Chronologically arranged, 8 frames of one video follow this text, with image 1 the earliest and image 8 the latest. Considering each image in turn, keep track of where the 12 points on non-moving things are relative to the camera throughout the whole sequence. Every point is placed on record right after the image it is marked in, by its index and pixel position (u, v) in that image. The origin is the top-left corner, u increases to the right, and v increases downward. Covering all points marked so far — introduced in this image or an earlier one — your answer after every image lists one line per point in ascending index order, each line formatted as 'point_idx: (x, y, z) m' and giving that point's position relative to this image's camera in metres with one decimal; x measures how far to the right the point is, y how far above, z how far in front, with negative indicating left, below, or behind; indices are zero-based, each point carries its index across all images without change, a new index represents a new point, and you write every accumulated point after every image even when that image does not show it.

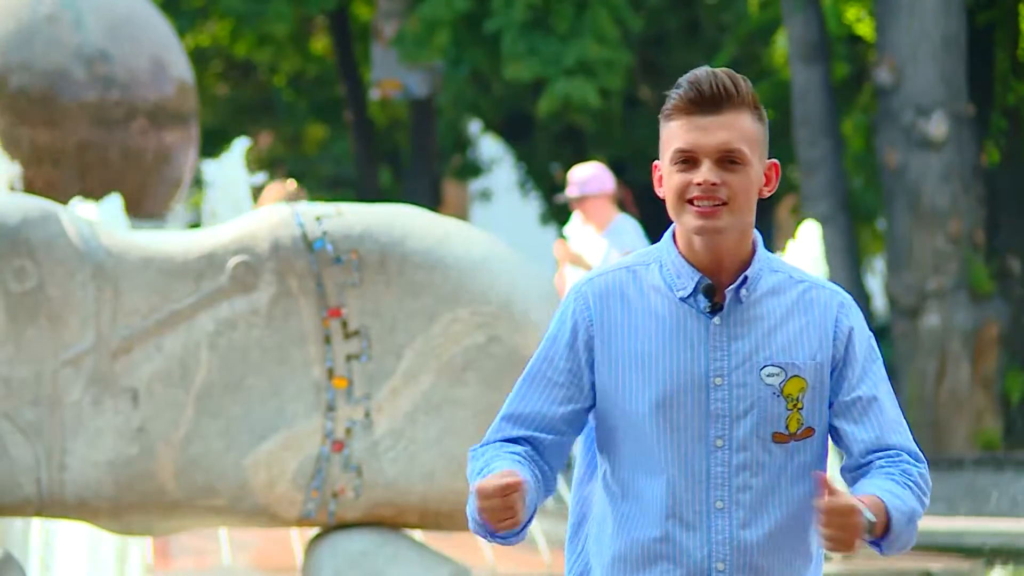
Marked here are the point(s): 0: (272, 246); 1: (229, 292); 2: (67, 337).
0: (-0.6, +0.1, +4.8) m
1: (-0.7, 0.0, +4.8) m
2: (-1.1, -0.1, +4.7) m
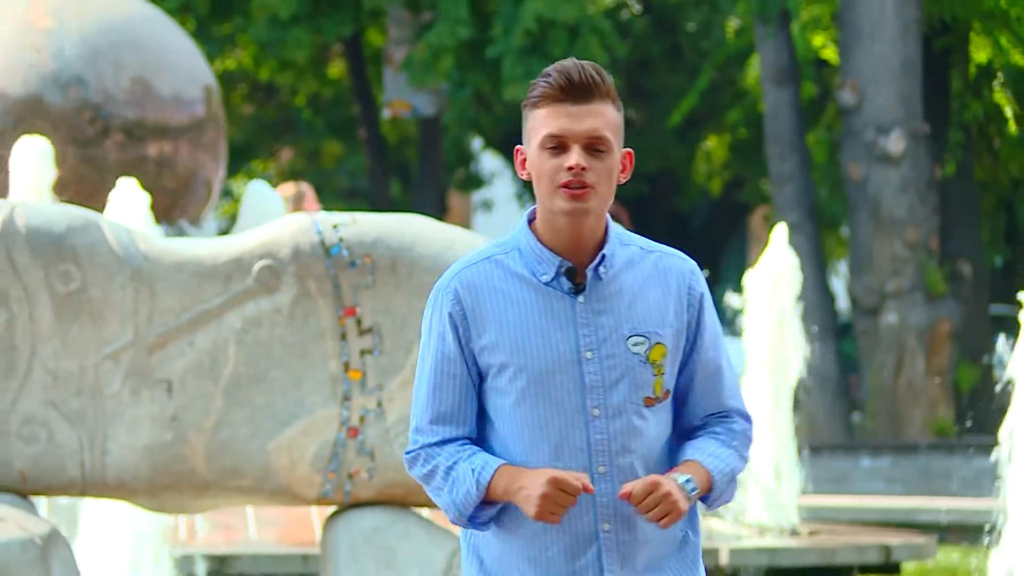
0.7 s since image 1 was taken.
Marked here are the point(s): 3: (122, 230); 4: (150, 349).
0: (-0.6, +0.1, +5.3) m
1: (-0.7, 0.0, +5.3) m
2: (-1.1, -0.1, +5.2) m
3: (-1.1, +0.2, +5.3) m
4: (-1.0, -0.2, +5.2) m
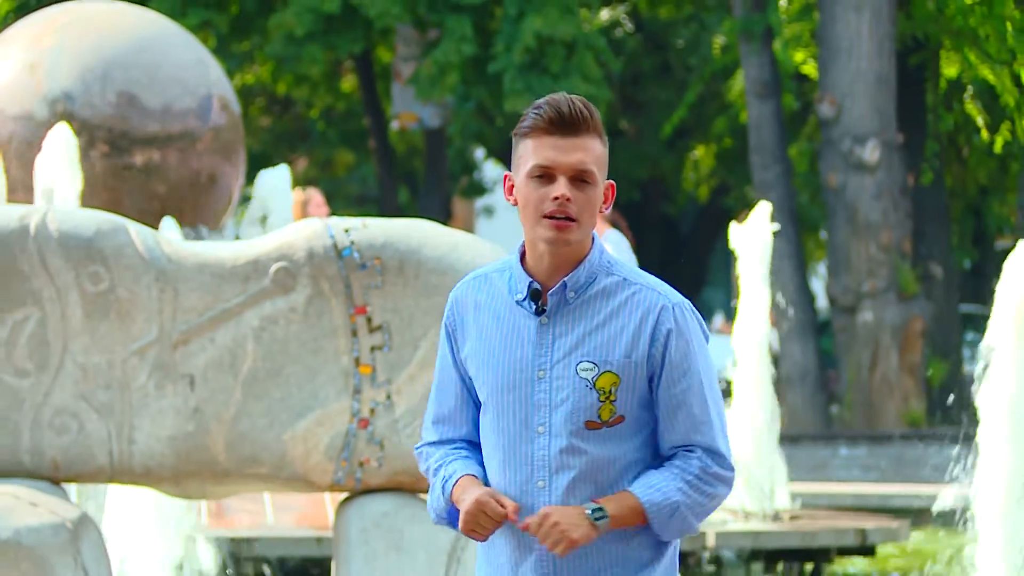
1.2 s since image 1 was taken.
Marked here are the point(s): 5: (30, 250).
0: (-0.6, +0.1, +5.6) m
1: (-0.7, 0.0, +5.6) m
2: (-1.1, -0.1, +5.6) m
3: (-1.1, +0.2, +5.7) m
4: (-1.0, -0.2, +5.6) m
5: (-1.4, +0.1, +5.5) m
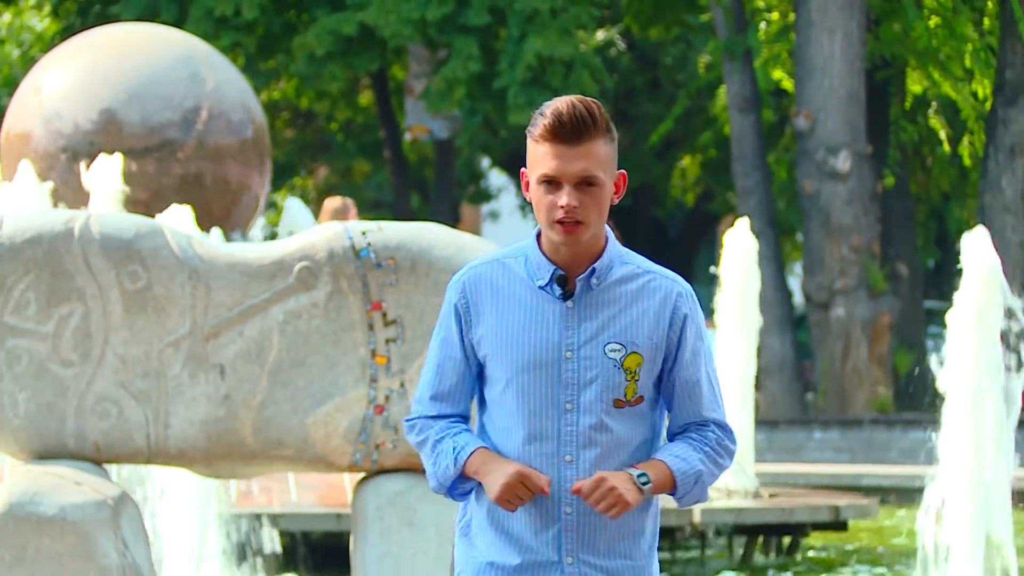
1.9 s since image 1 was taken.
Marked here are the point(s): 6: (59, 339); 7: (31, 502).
0: (-0.6, +0.1, +6.2) m
1: (-0.7, 0.0, +6.1) m
2: (-1.1, -0.1, +6.1) m
3: (-1.1, +0.2, +6.2) m
4: (-1.0, -0.2, +6.1) m
5: (-1.4, +0.1, +6.1) m
6: (-1.5, -0.2, +6.1) m
7: (-1.5, -0.7, +6.0) m
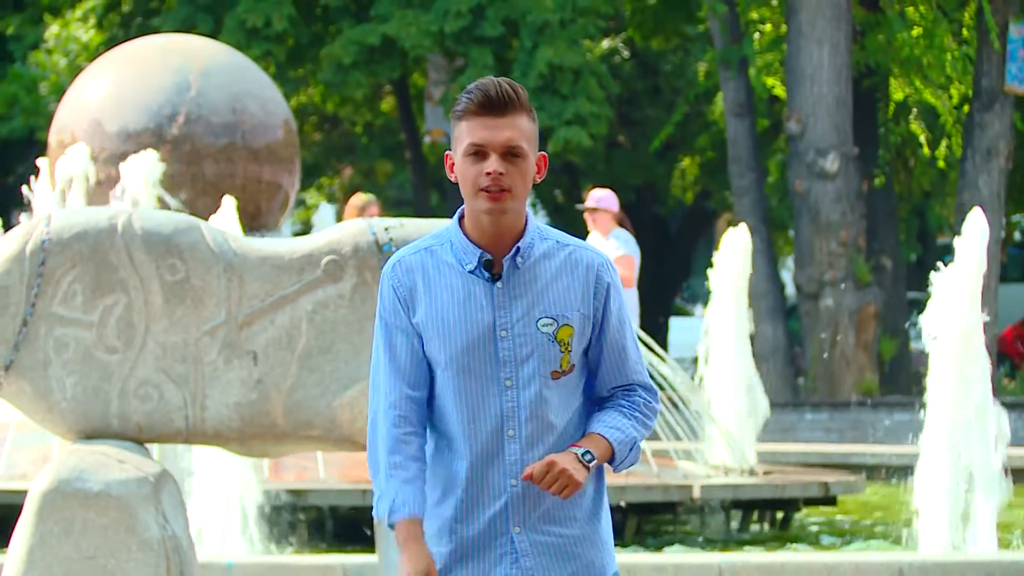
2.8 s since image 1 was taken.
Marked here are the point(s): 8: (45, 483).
0: (-0.6, +0.1, +6.6) m
1: (-0.7, 0.0, +6.6) m
2: (-1.1, -0.1, +6.6) m
3: (-1.0, +0.2, +6.7) m
4: (-1.0, -0.1, +6.6) m
5: (-1.4, +0.2, +6.5) m
6: (-1.4, -0.1, +6.6) m
7: (-1.5, -0.7, +6.5) m
8: (-1.6, -0.7, +6.5) m
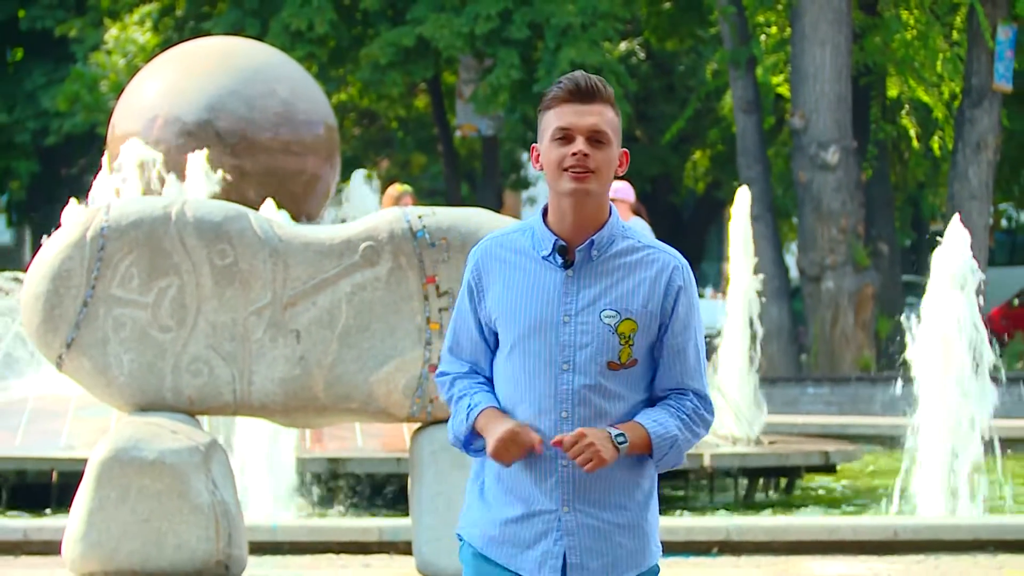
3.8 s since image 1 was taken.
0: (-0.5, +0.2, +7.2) m
1: (-0.6, +0.1, +7.1) m
2: (-1.0, 0.0, +7.1) m
3: (-0.9, +0.3, +7.2) m
4: (-0.9, -0.1, +7.1) m
5: (-1.3, +0.2, +7.1) m
6: (-1.3, -0.1, +7.1) m
7: (-1.4, -0.6, +7.0) m
8: (-1.5, -0.6, +7.0) m
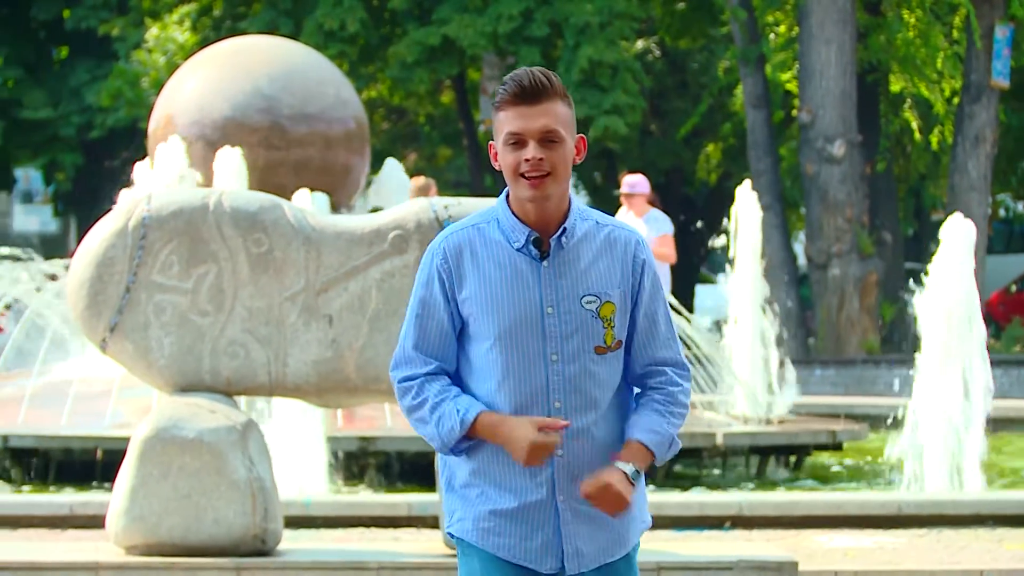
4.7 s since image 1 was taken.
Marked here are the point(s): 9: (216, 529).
0: (-0.4, +0.3, +7.5) m
1: (-0.5, +0.1, +7.5) m
2: (-0.9, 0.0, +7.5) m
3: (-0.9, +0.3, +7.6) m
4: (-0.8, 0.0, +7.5) m
5: (-1.2, +0.3, +7.4) m
6: (-1.2, 0.0, +7.5) m
7: (-1.3, -0.5, +7.4) m
8: (-1.4, -0.6, +7.4) m
9: (-1.2, -0.9, +7.4) m
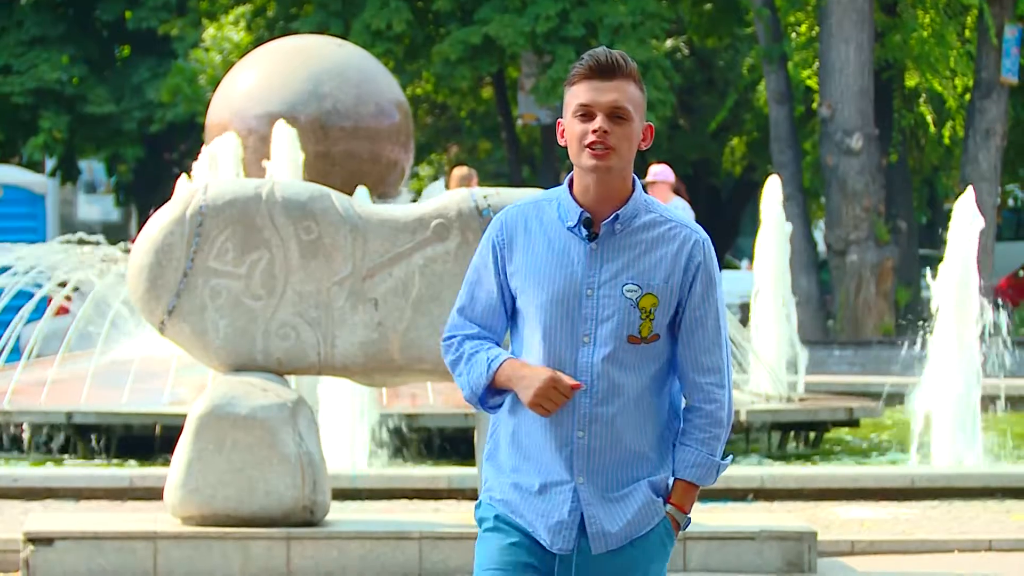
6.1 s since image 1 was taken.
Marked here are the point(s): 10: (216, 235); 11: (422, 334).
0: (-0.2, +0.3, +8.0) m
1: (-0.3, +0.2, +8.0) m
2: (-0.7, +0.1, +7.9) m
3: (-0.7, +0.4, +8.0) m
4: (-0.6, 0.0, +8.0) m
5: (-1.0, +0.3, +7.9) m
6: (-1.1, 0.0, +7.9) m
7: (-1.2, -0.5, +7.8) m
8: (-1.3, -0.5, +7.8) m
9: (-1.0, -0.9, +7.8) m
10: (-1.2, +0.2, +7.9) m
11: (-0.4, -0.2, +8.0) m
